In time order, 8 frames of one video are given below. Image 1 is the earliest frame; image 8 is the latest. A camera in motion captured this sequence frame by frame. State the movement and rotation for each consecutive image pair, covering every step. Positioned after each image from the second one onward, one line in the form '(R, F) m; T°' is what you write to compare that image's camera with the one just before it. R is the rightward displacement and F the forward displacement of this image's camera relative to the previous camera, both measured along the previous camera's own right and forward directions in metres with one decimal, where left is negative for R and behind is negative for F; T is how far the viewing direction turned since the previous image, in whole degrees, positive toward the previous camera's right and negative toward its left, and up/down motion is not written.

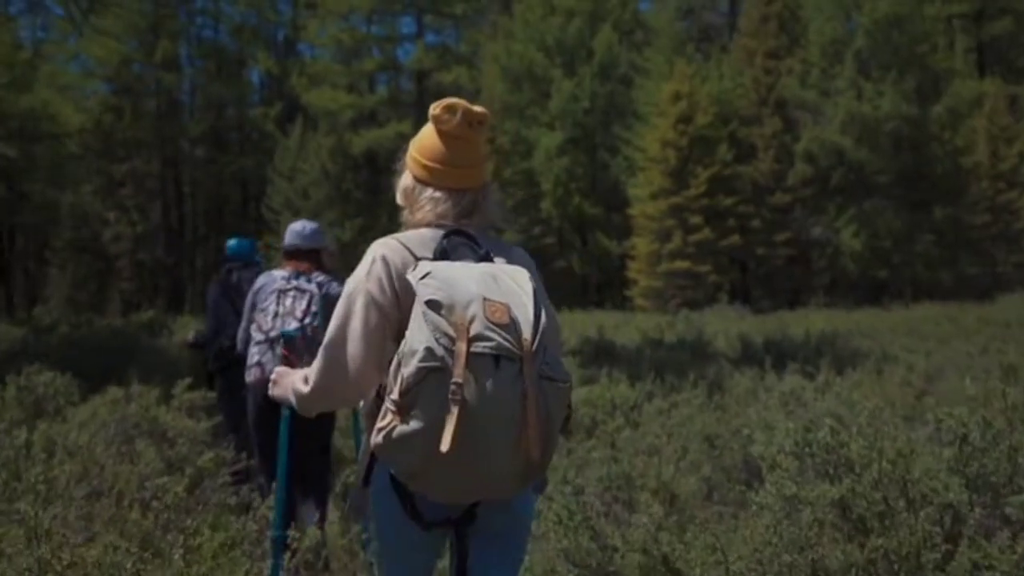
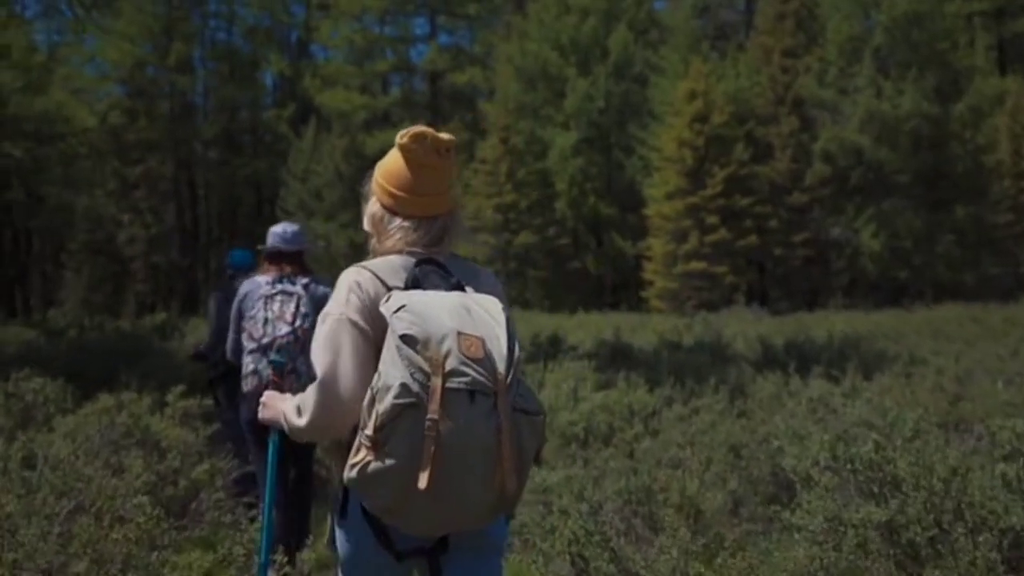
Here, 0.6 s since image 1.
(0.0, +0.4) m; -1°
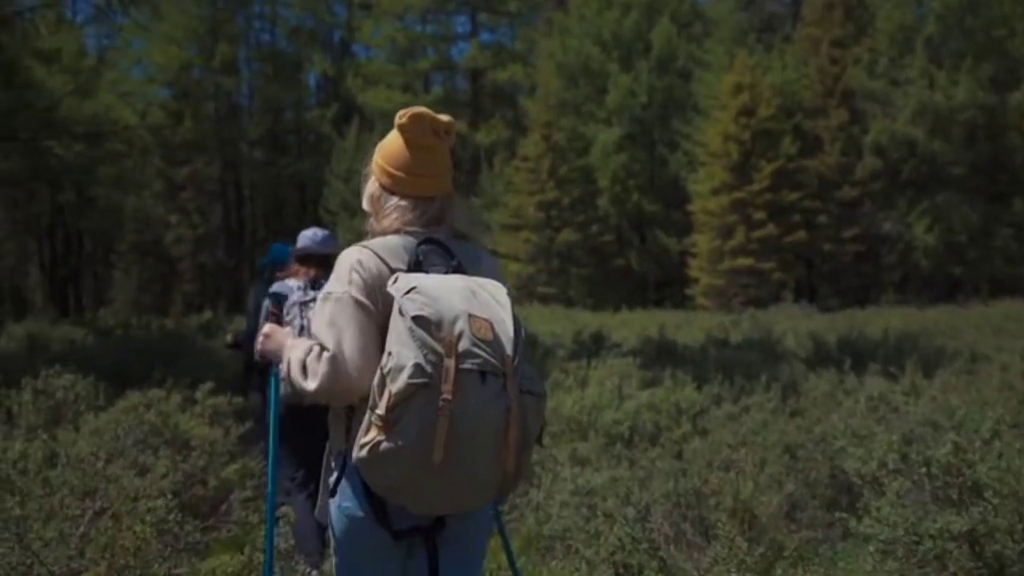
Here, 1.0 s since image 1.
(0.0, +0.3) m; -3°
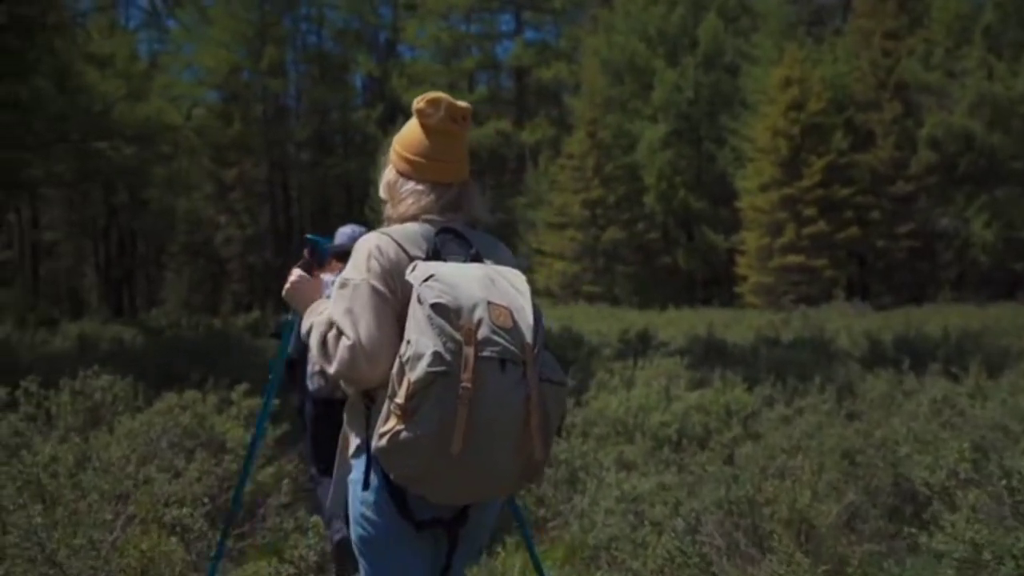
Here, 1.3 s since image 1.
(0.0, +0.2) m; -3°
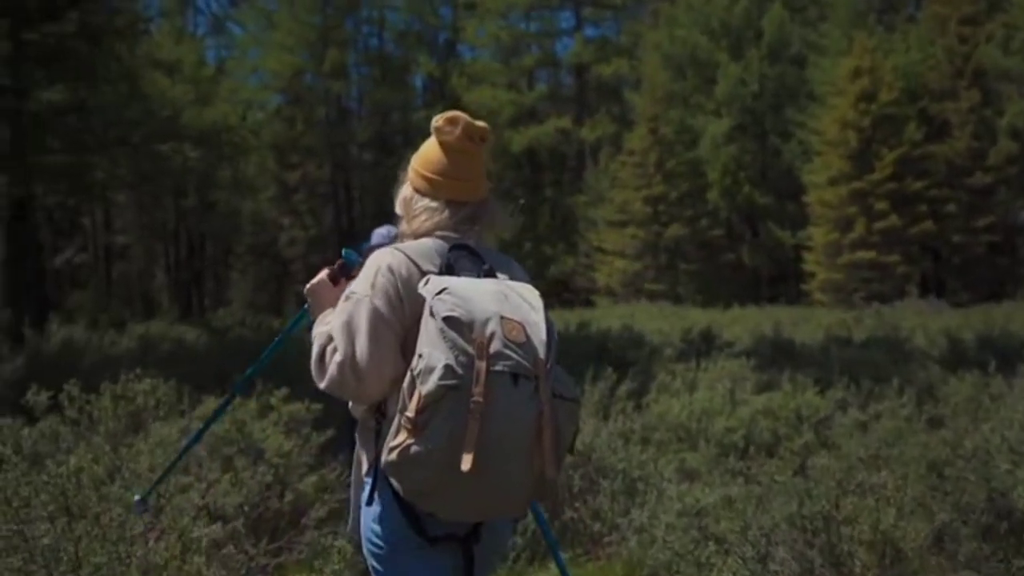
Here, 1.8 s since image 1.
(+0.1, +0.4) m; -4°
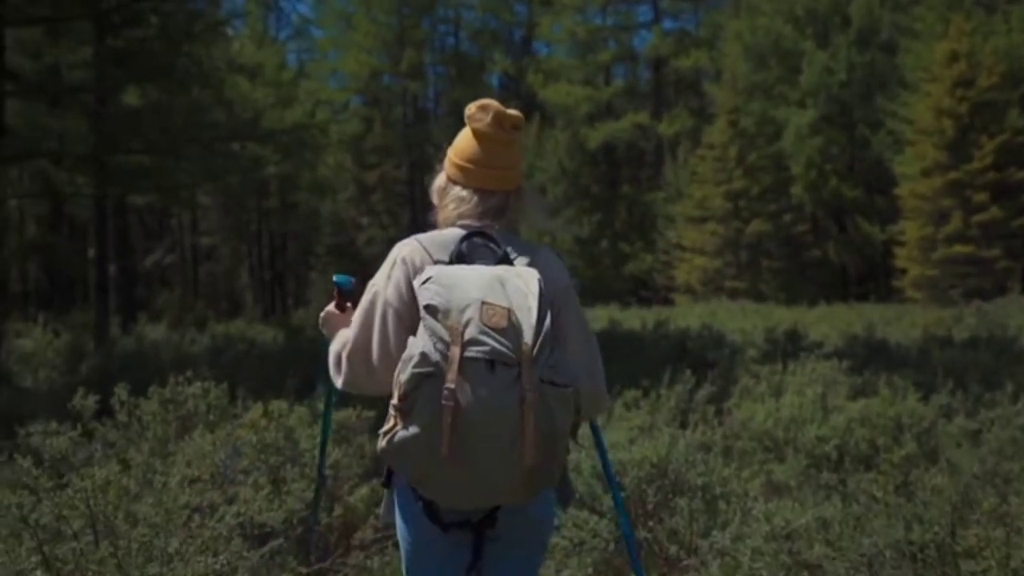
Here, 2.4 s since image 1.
(+0.1, +0.5) m; -5°
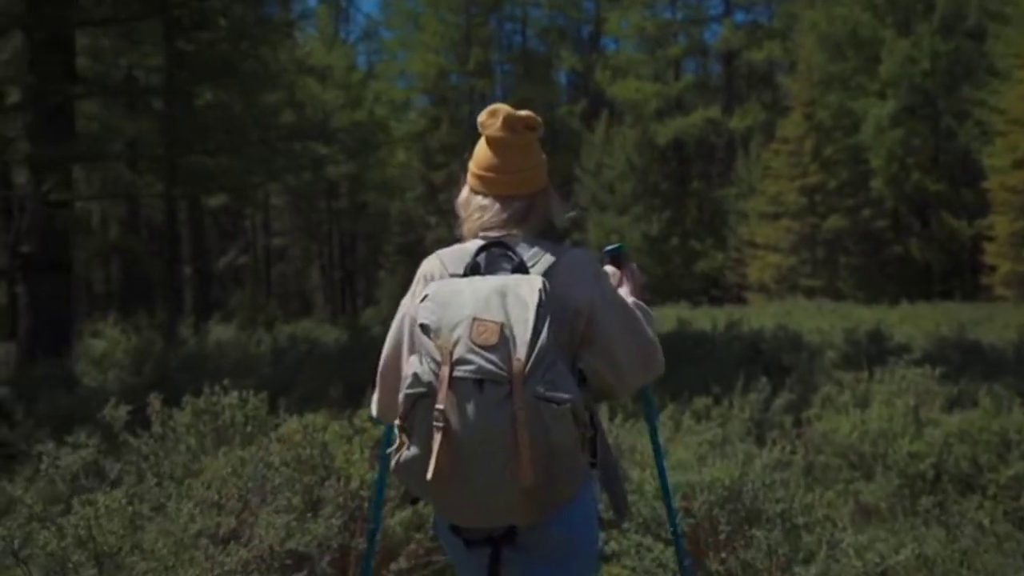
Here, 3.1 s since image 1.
(+0.1, +0.5) m; -4°
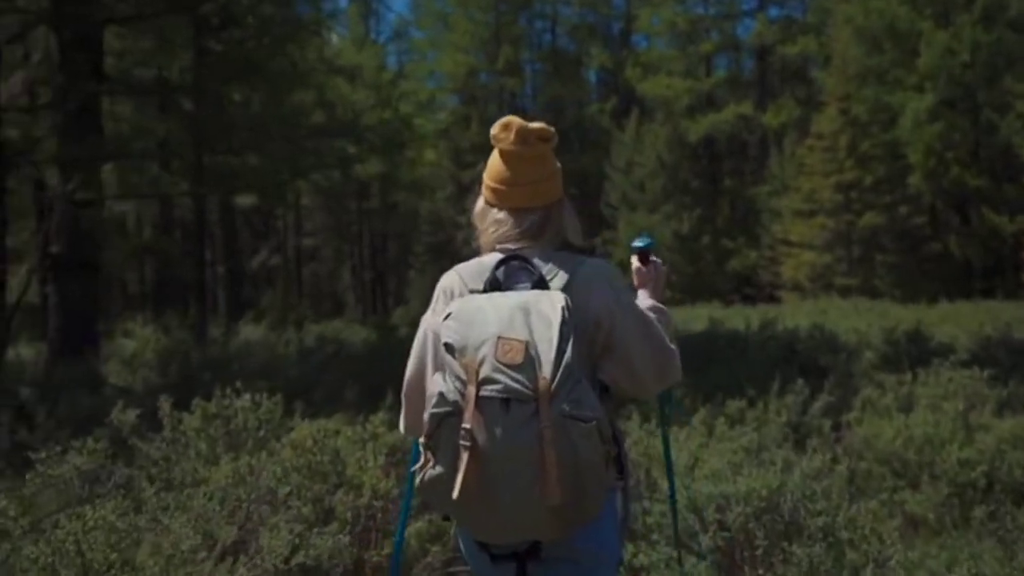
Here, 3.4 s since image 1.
(+0.1, +0.3) m; -2°
